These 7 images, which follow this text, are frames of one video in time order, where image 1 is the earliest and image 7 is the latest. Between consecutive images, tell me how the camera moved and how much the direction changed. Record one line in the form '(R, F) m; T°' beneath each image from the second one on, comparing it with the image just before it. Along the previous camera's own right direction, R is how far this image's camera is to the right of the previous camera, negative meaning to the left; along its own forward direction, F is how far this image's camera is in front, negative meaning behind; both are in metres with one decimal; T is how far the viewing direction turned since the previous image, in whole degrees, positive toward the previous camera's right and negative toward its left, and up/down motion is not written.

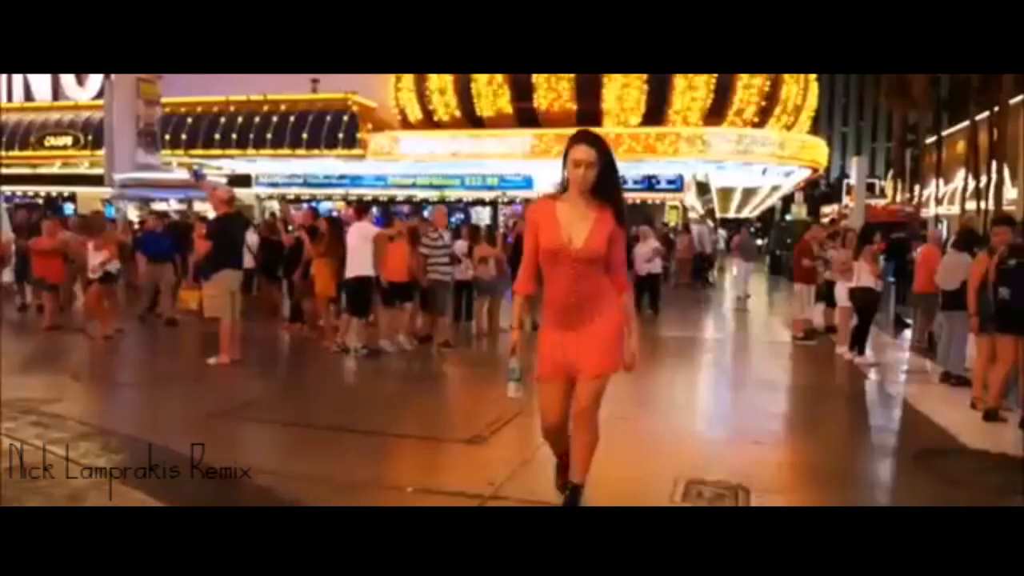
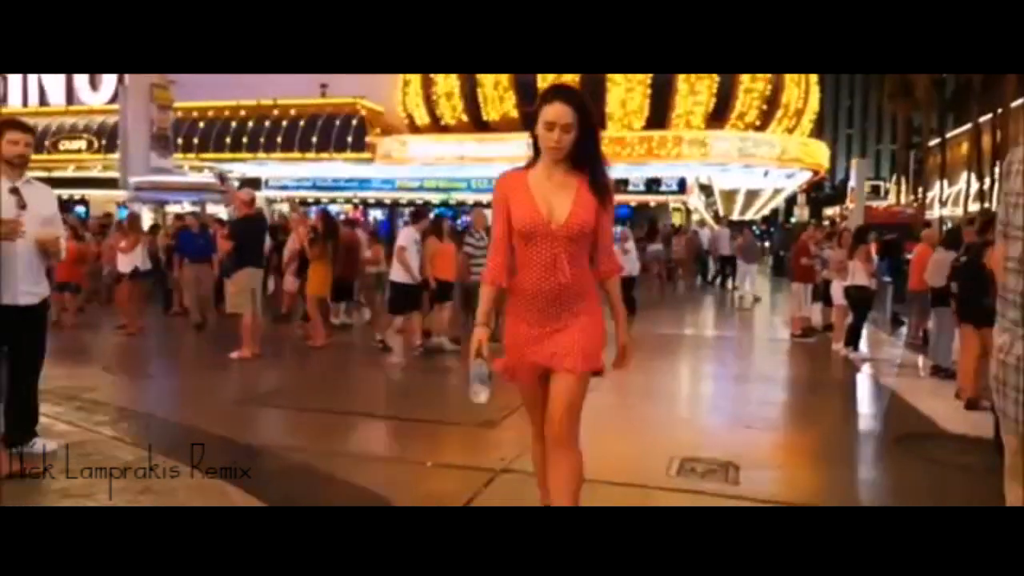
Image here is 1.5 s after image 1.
(0.0, -0.5) m; 0°
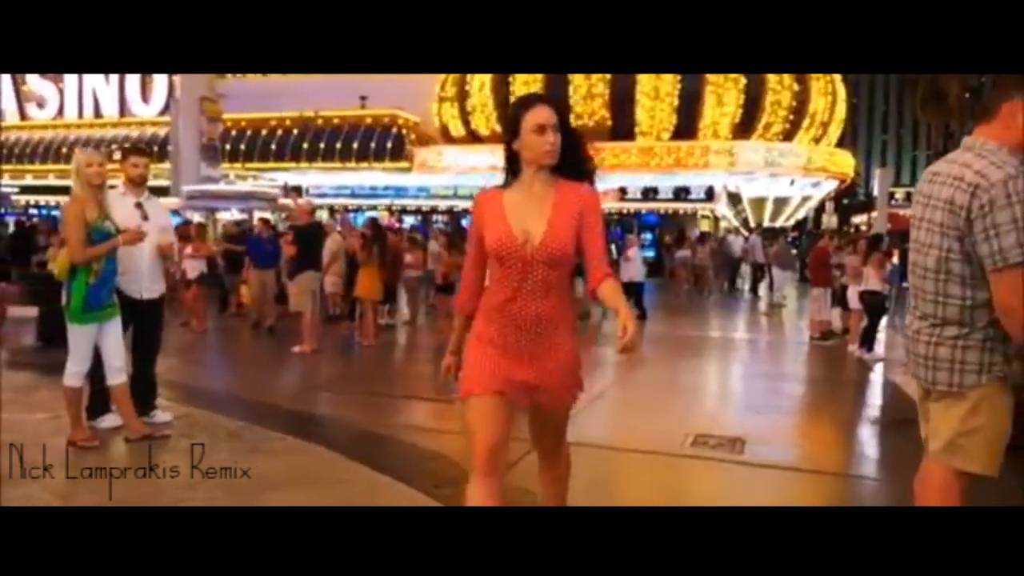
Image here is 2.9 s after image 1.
(-0.1, -1.0) m; -2°
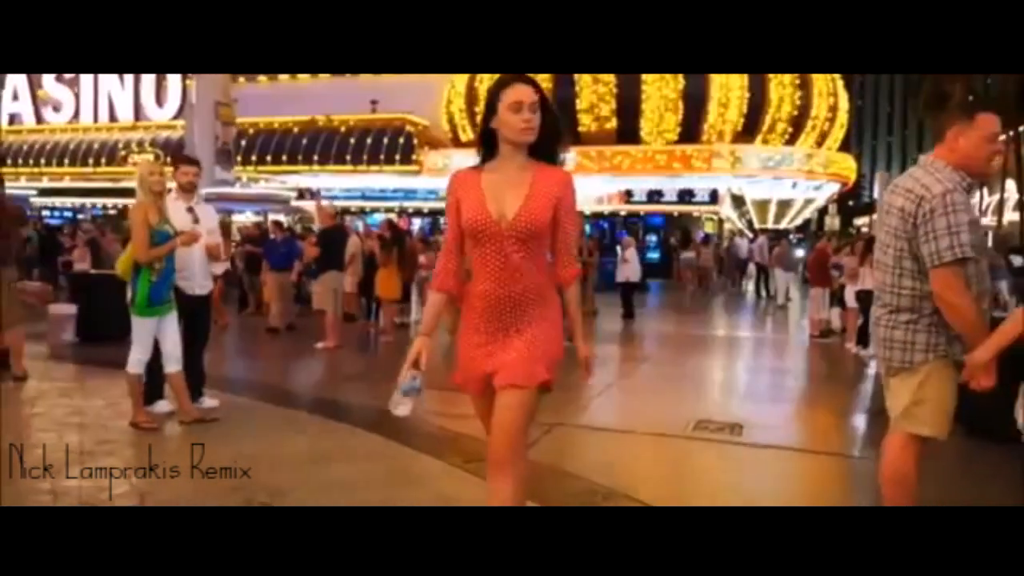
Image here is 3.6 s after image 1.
(-0.1, -0.6) m; 0°
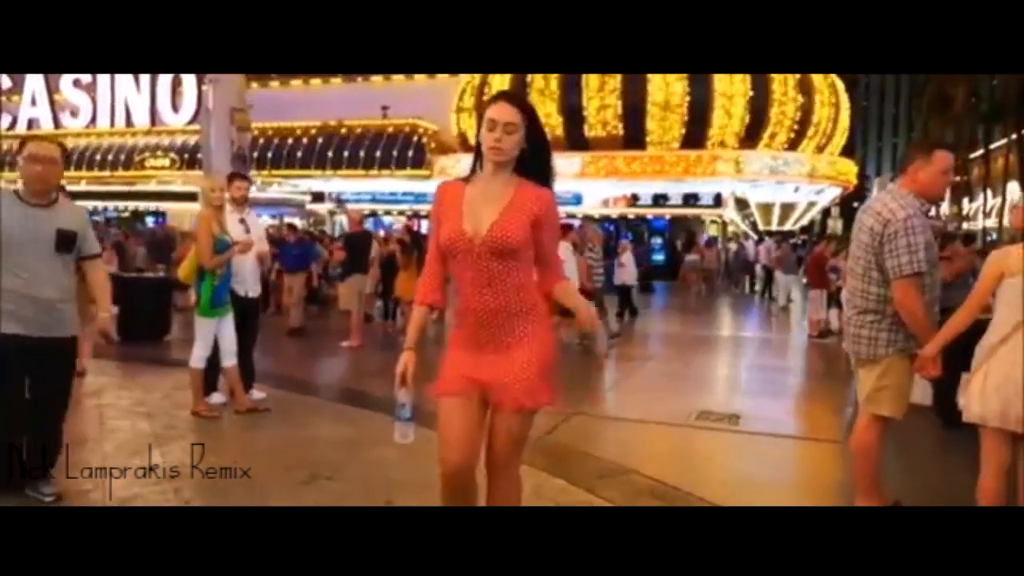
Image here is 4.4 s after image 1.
(-0.1, -0.7) m; 0°
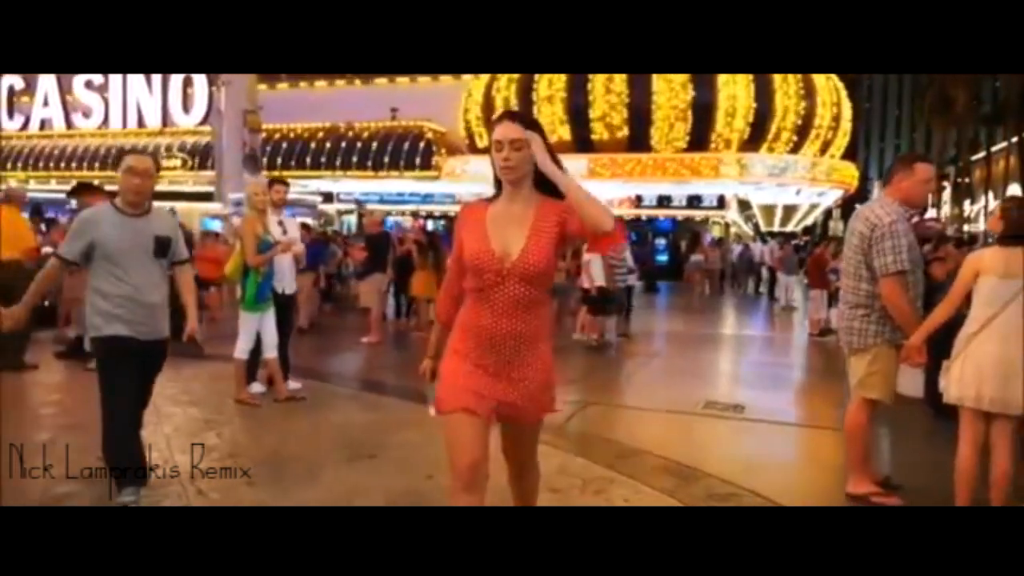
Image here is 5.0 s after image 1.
(-0.1, -0.5) m; 0°
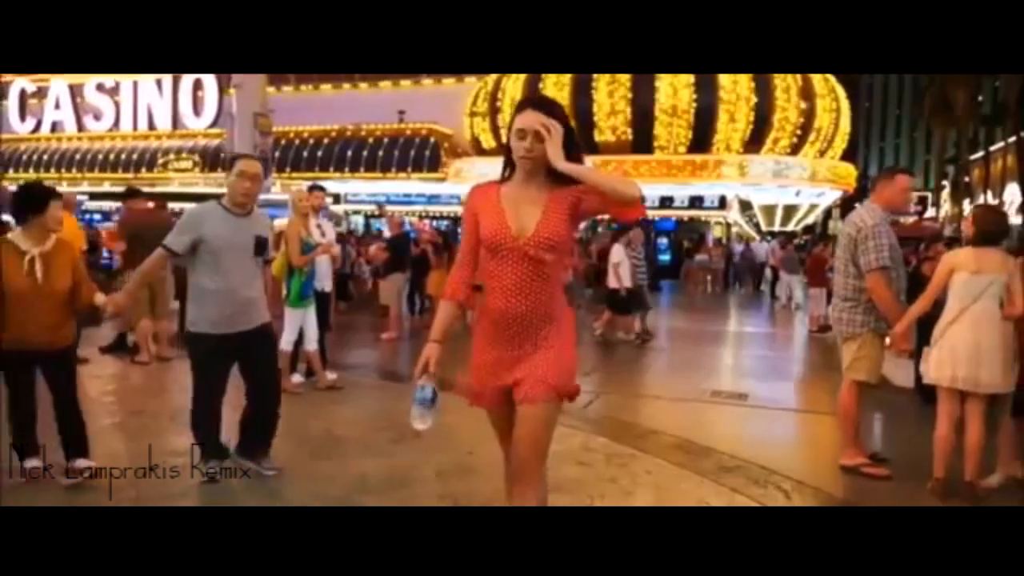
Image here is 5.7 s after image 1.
(-0.2, -0.7) m; 0°
